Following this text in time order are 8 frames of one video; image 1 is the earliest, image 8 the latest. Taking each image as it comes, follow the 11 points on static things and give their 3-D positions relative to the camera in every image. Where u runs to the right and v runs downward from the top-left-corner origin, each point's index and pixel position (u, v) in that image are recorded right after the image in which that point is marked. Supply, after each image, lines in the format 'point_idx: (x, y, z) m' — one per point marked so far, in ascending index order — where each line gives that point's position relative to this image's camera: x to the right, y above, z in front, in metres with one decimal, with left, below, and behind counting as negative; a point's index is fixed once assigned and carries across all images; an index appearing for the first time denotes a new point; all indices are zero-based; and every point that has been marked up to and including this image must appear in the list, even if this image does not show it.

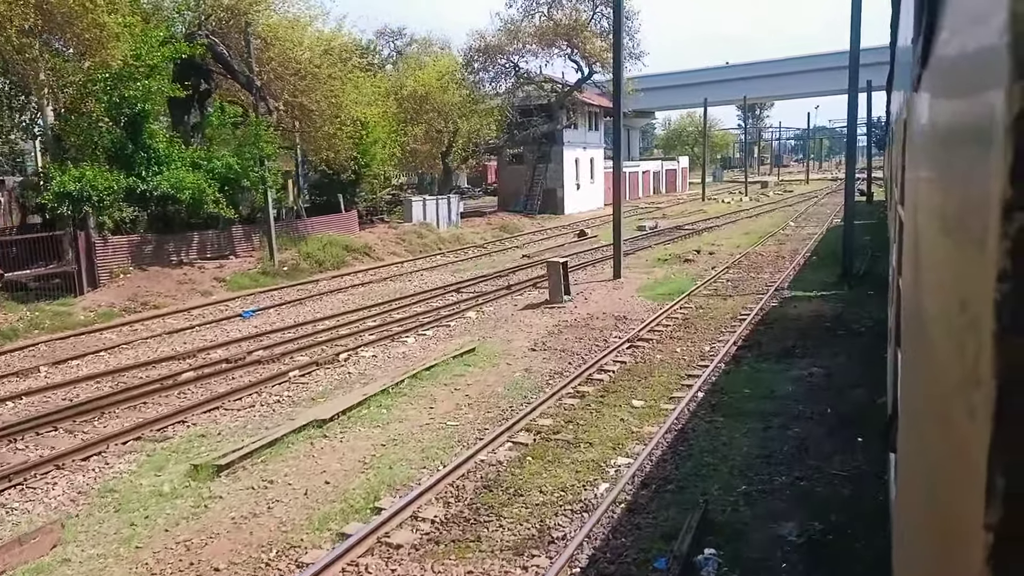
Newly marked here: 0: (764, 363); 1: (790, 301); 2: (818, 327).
0: (+3.0, -0.9, +10.2) m
1: (+4.7, -0.2, +14.7) m
2: (+4.3, -0.6, +12.2) m
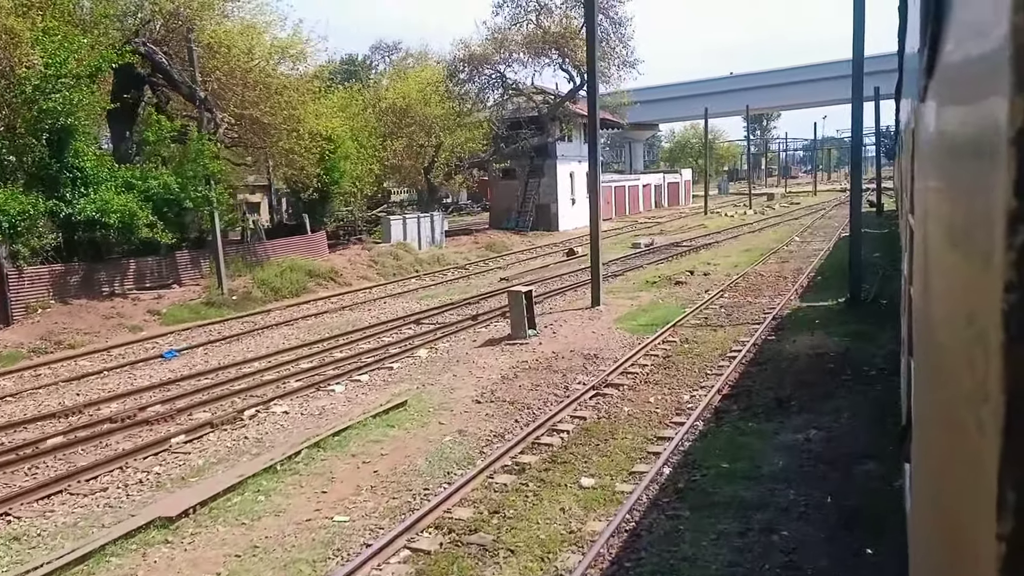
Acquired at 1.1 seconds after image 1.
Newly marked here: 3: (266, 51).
0: (+2.3, -1.3, +8.3) m
1: (+4.1, -0.7, +12.8) m
2: (+3.6, -1.0, +10.3) m
3: (-5.3, +5.2, +18.8) m
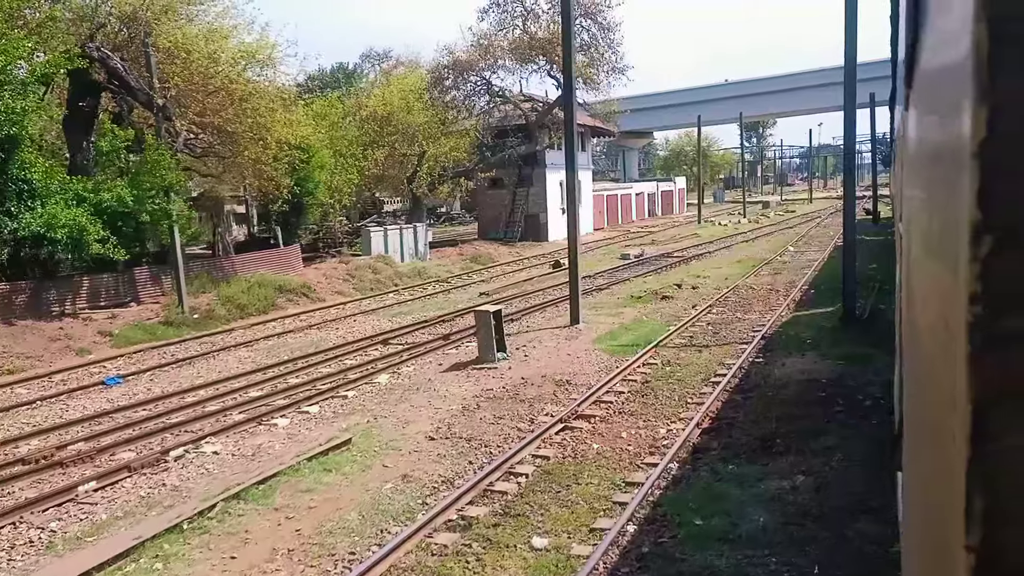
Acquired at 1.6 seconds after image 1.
0: (+1.9, -1.5, +7.4) m
1: (+3.6, -0.9, +11.8) m
2: (+3.2, -1.2, +9.3) m
3: (-5.8, +4.8, +17.9) m
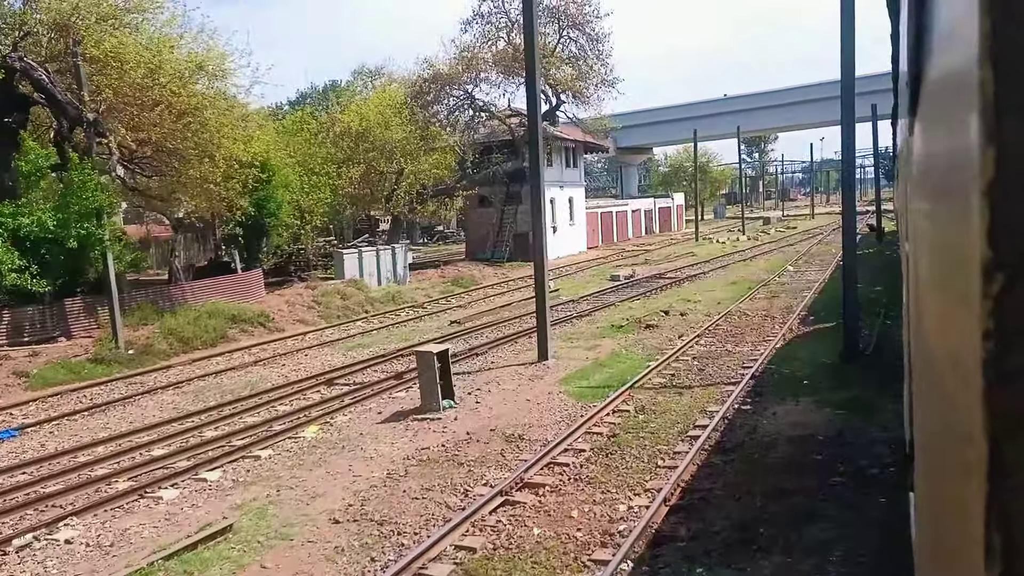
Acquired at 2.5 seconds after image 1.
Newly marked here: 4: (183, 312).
0: (+1.2, -1.8, +5.7) m
1: (+3.0, -1.3, +10.2) m
2: (+2.6, -1.6, +7.7) m
3: (-6.4, +4.2, +16.4) m
4: (-6.8, -0.5, +17.9) m
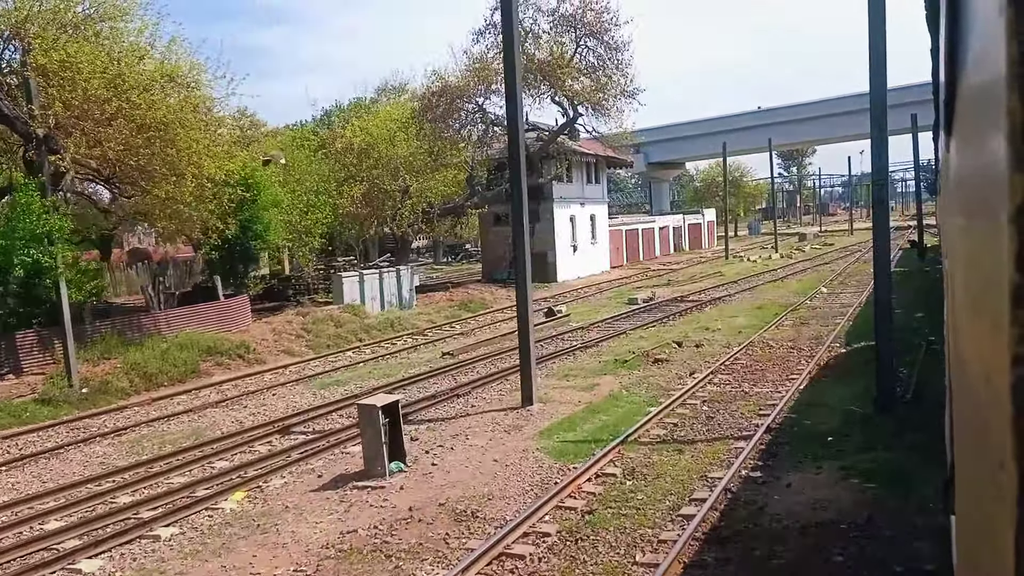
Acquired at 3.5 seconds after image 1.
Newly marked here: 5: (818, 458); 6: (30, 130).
0: (+0.7, -2.2, +4.0) m
1: (+2.6, -1.7, +8.4) m
2: (+2.1, -1.9, +5.9) m
3: (-6.5, +3.7, +15.1) m
4: (-6.9, -1.1, +16.6) m
5: (+3.0, -1.7, +8.5) m
6: (-7.8, +2.5, +13.9) m
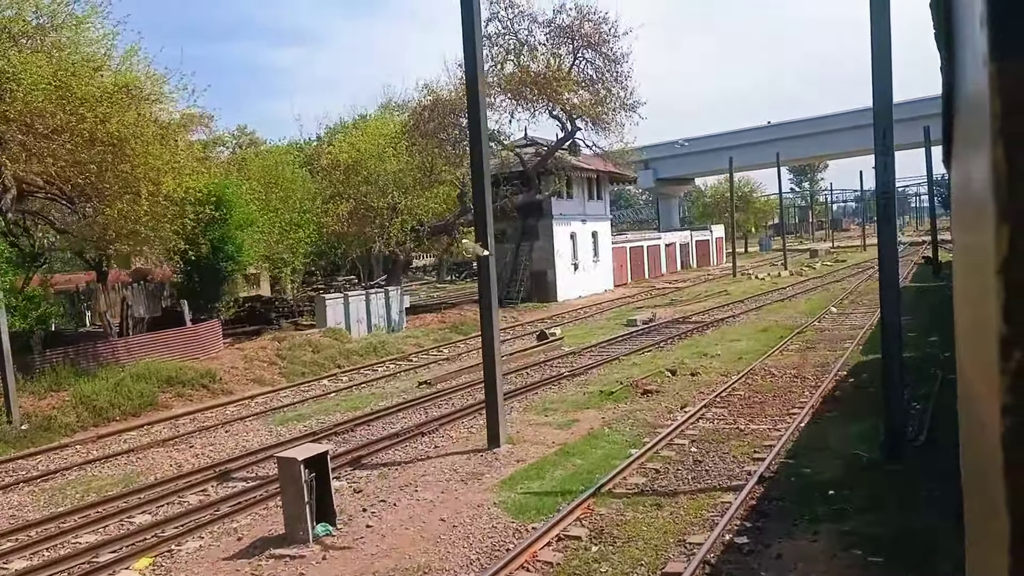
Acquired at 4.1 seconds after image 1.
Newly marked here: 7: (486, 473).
0: (+0.1, -2.3, +2.8) m
1: (+2.2, -2.0, +7.2) m
2: (+1.6, -2.1, +4.7) m
3: (-6.9, +3.2, +14.1) m
4: (-7.2, -1.5, +15.5) m
5: (+2.6, -1.9, +7.3) m
6: (-8.2, +2.1, +12.9) m
7: (-0.3, -2.0, +9.3) m
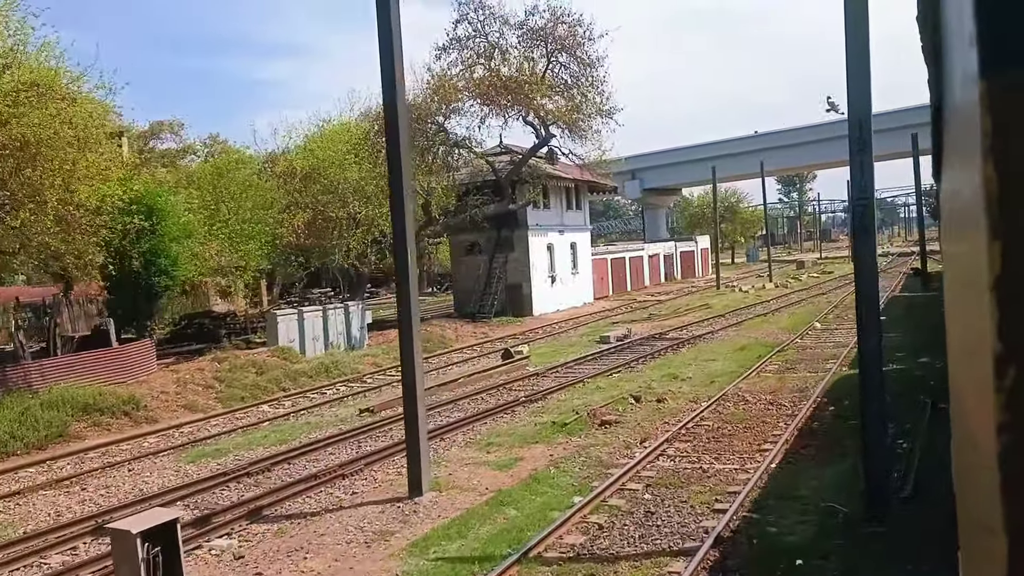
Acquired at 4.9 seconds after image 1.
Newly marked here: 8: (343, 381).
0: (-0.5, -2.5, +1.4) m
1: (+1.4, -2.2, +5.8) m
2: (+0.9, -2.3, +3.3) m
3: (-7.7, +2.9, +12.7) m
4: (-8.1, -1.8, +14.0) m
5: (+1.8, -2.1, +5.9) m
6: (-9.0, +1.8, +11.5) m
7: (-1.0, -2.2, +7.9) m
8: (-3.8, -2.1, +19.4) m
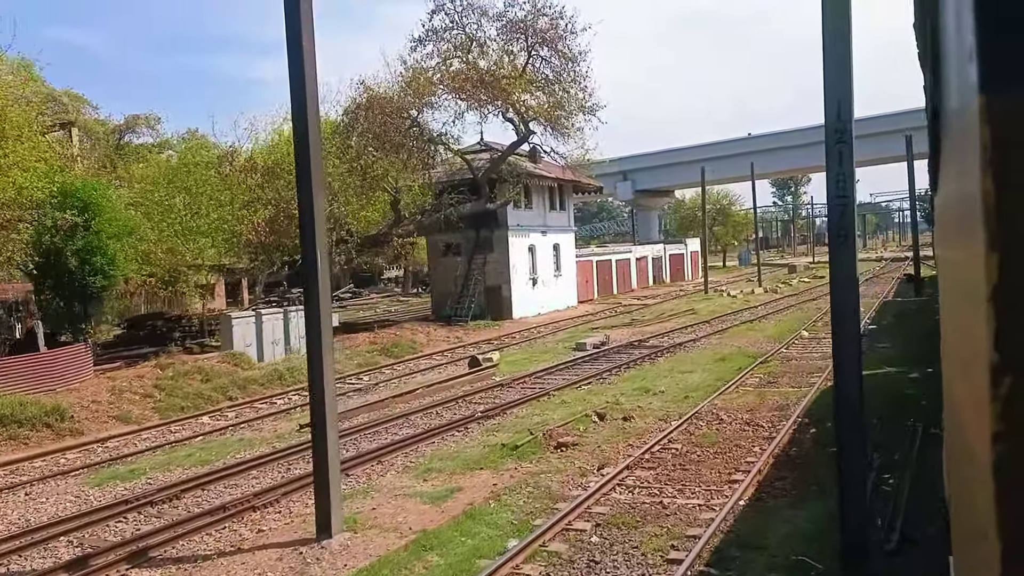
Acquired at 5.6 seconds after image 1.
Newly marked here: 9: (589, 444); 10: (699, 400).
0: (-1.2, -2.6, +0.2) m
1: (+0.8, -2.3, +4.6) m
2: (+0.3, -2.4, +2.1) m
3: (-8.3, +2.9, +11.5) m
4: (-8.7, -1.8, +12.8) m
5: (+1.2, -2.2, +4.7) m
6: (-9.6, +1.8, +10.2) m
7: (-1.7, -2.3, +6.7) m
8: (-4.5, -2.1, +18.2) m
9: (+1.0, -2.0, +11.2) m
10: (+3.0, -1.8, +13.9) m
